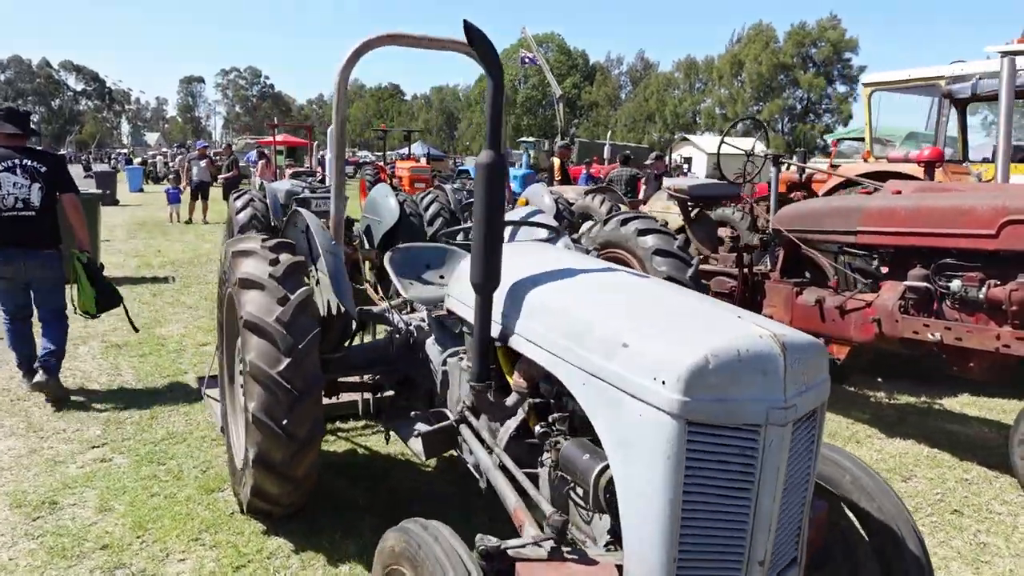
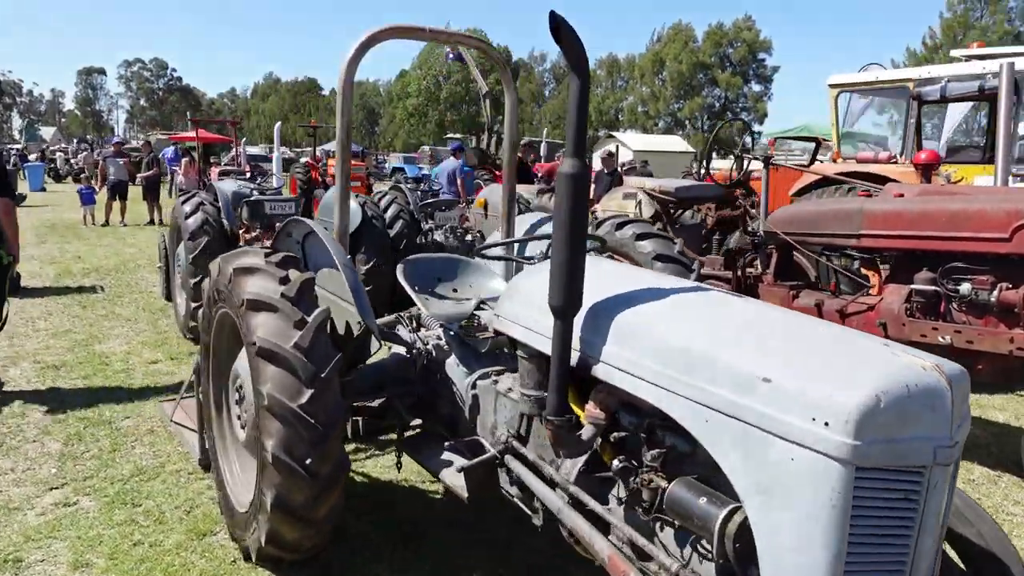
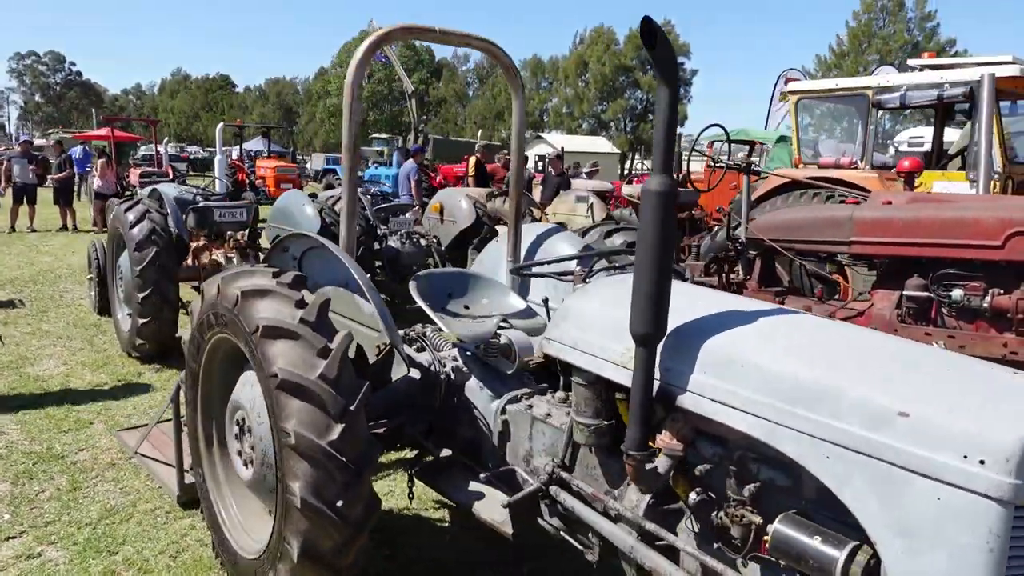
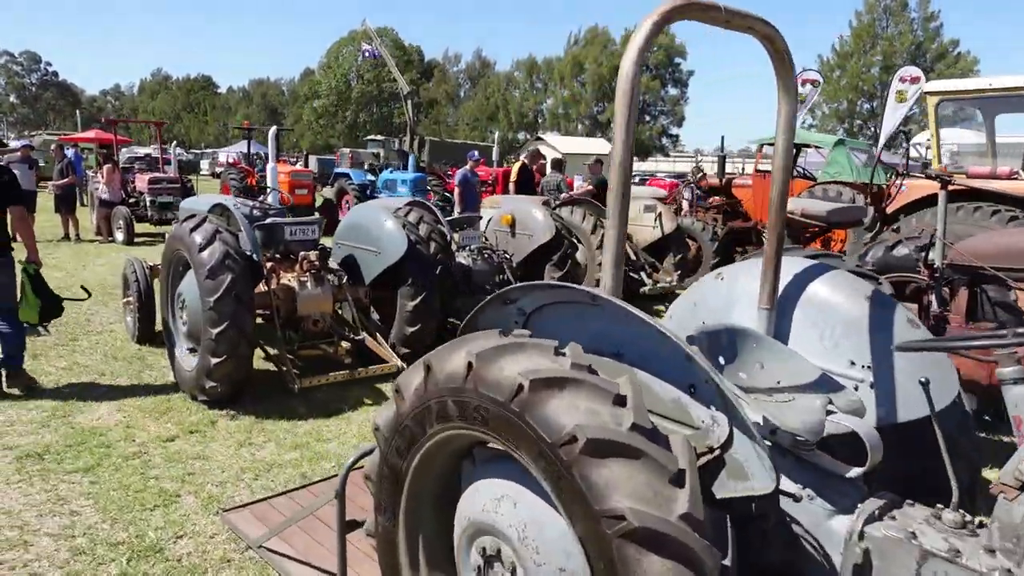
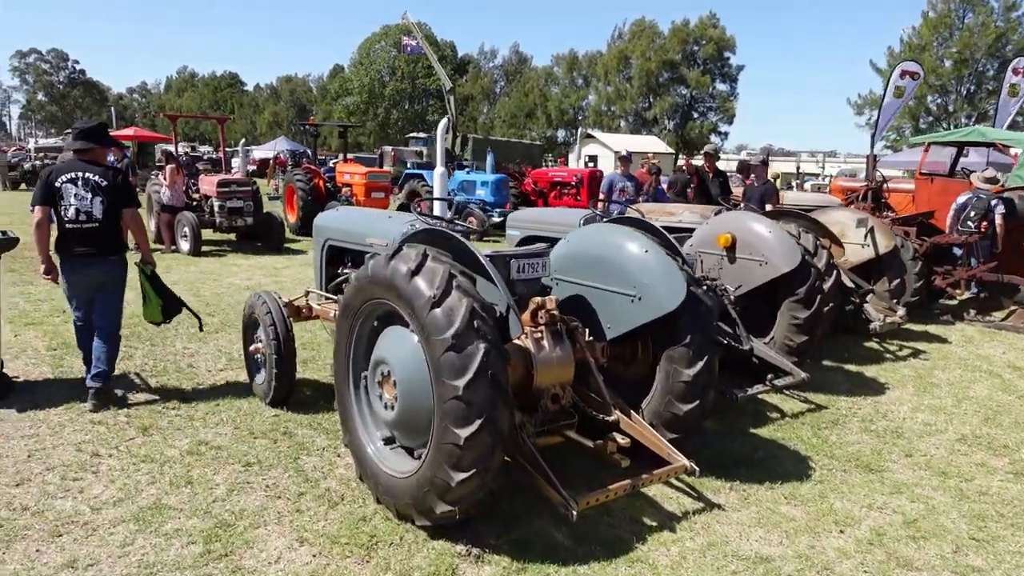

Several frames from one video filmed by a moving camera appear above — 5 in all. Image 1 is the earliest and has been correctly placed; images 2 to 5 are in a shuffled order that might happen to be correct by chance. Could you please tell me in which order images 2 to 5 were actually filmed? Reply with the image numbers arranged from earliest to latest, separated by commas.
2, 3, 4, 5
